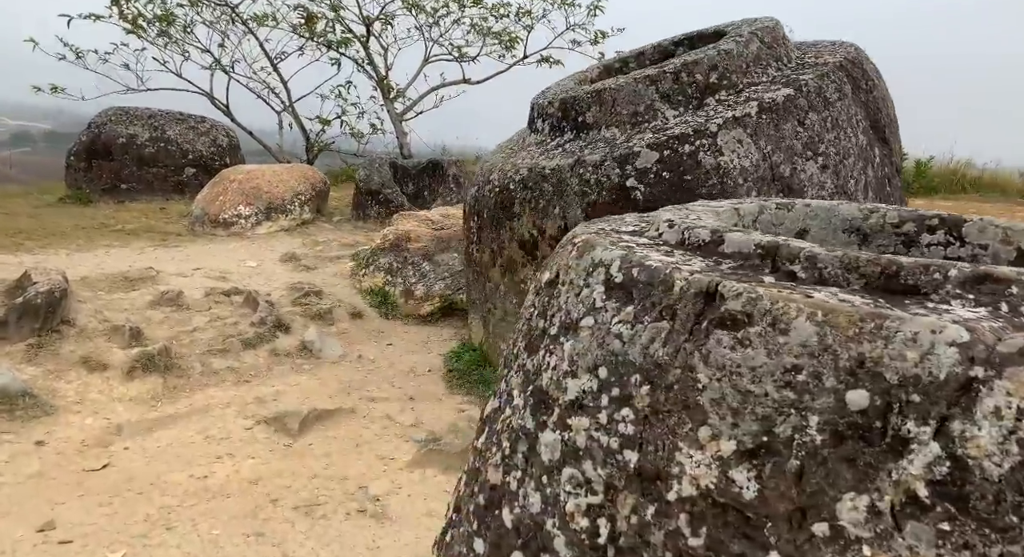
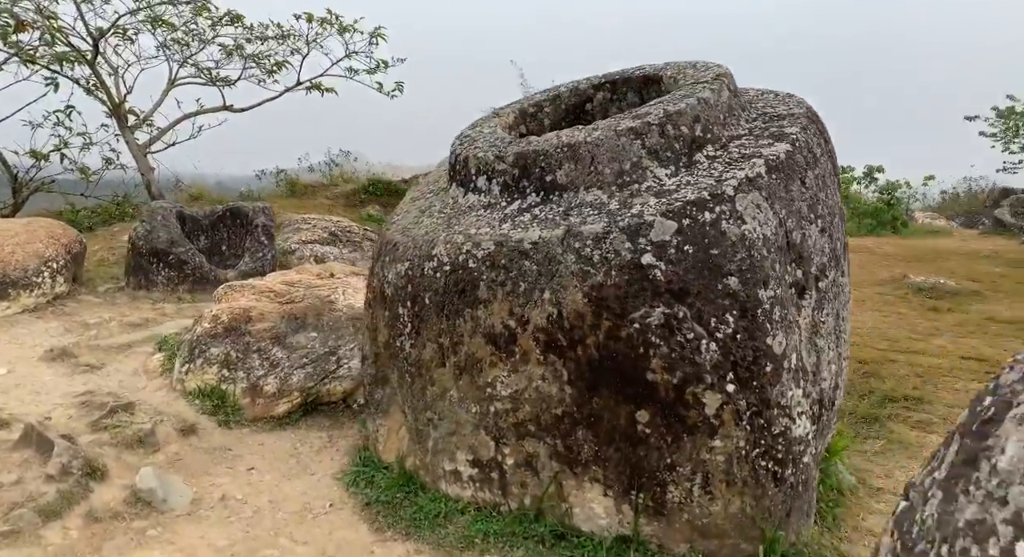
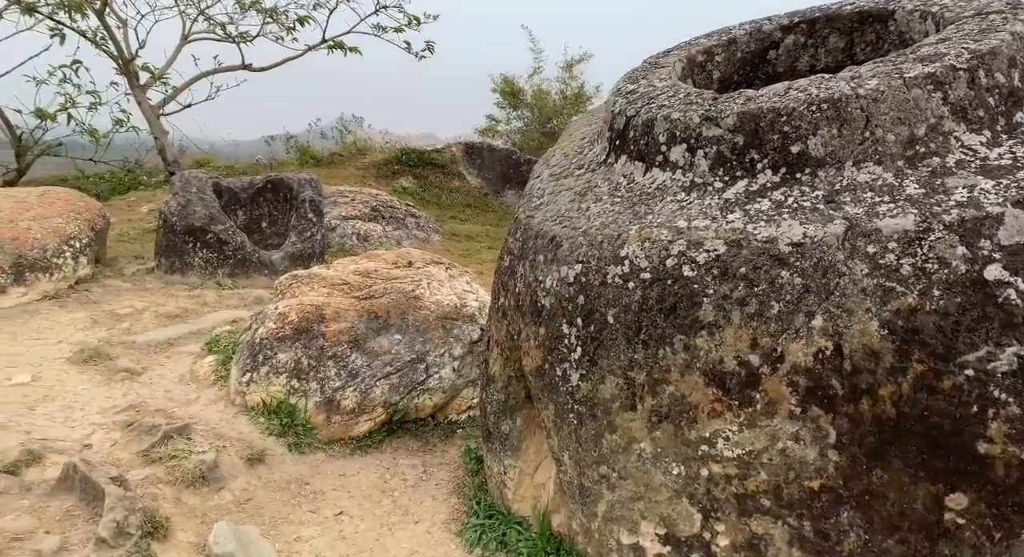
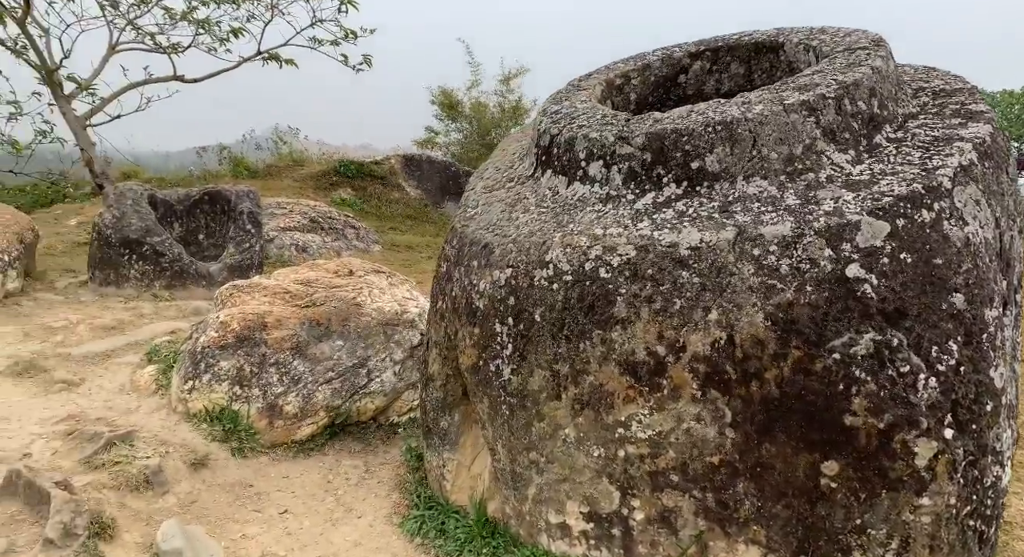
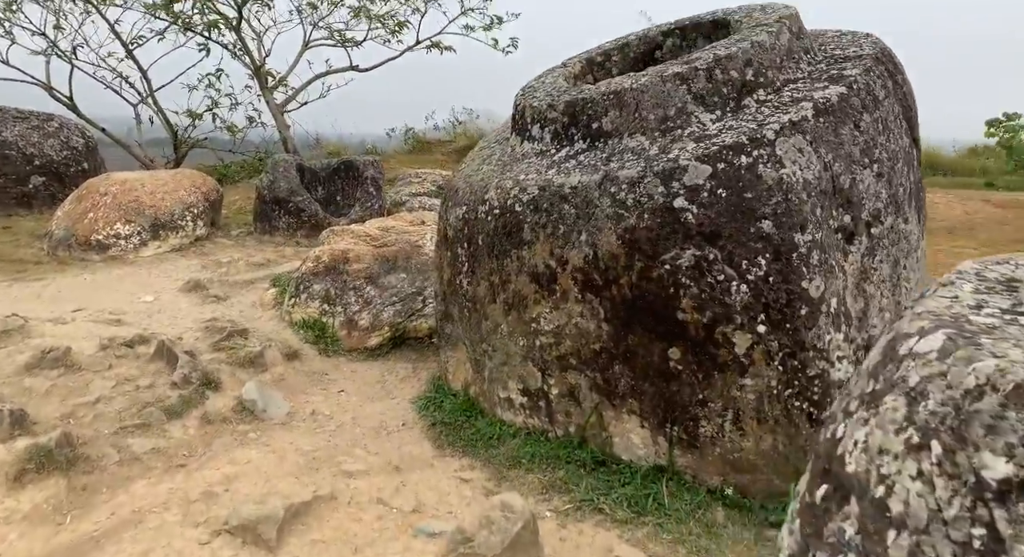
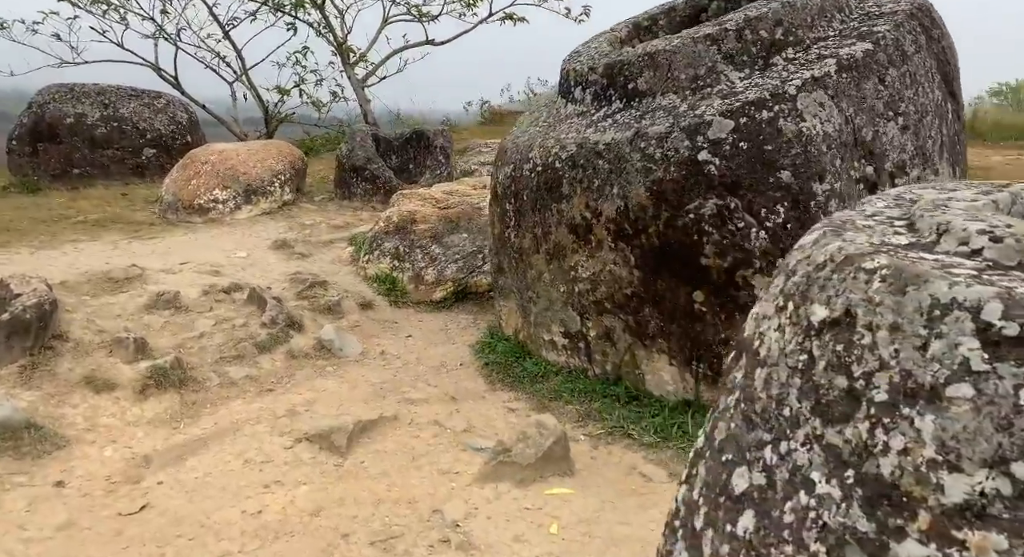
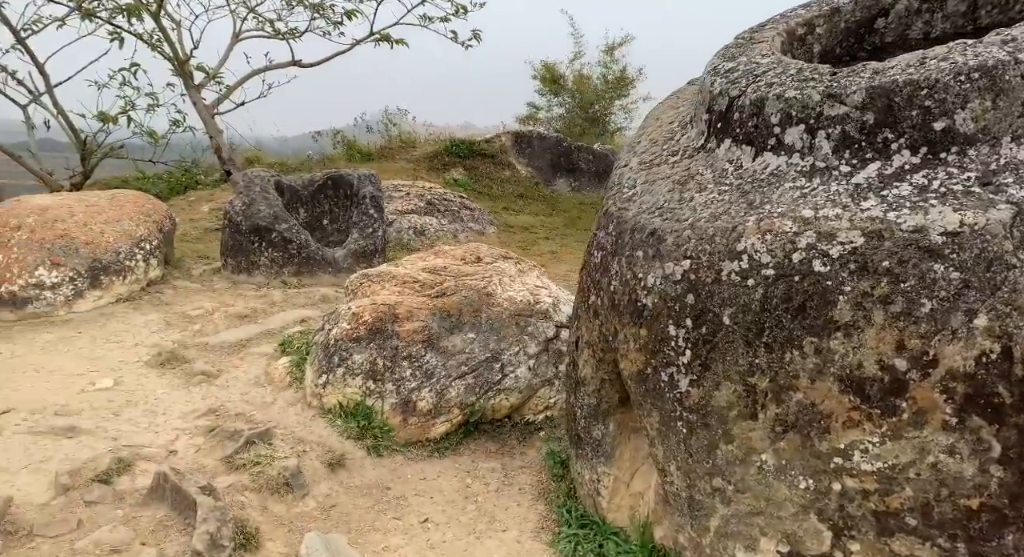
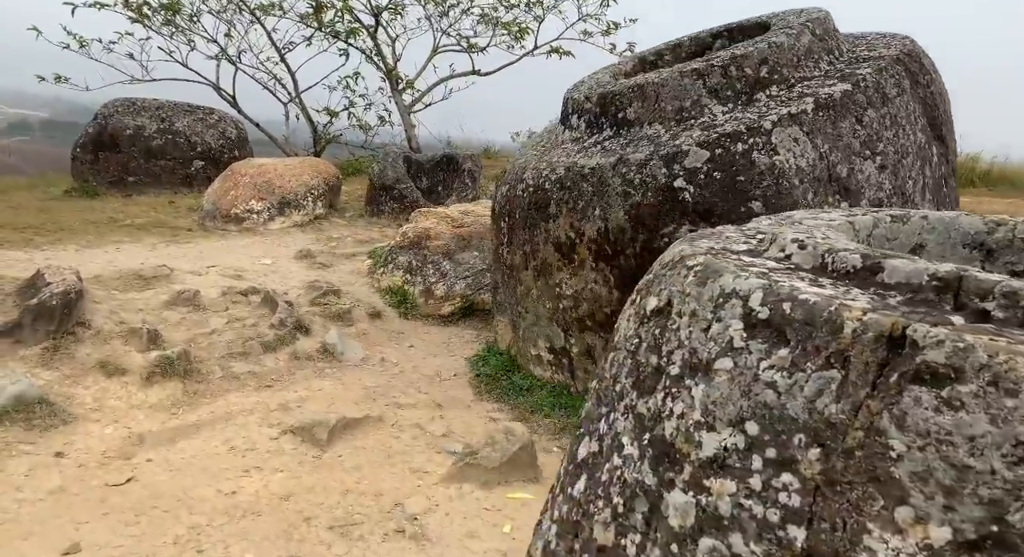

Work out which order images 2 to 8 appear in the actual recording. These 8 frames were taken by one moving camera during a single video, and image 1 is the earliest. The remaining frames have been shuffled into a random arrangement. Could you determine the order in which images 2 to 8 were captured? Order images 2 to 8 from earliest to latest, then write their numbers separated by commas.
8, 6, 5, 2, 4, 3, 7
